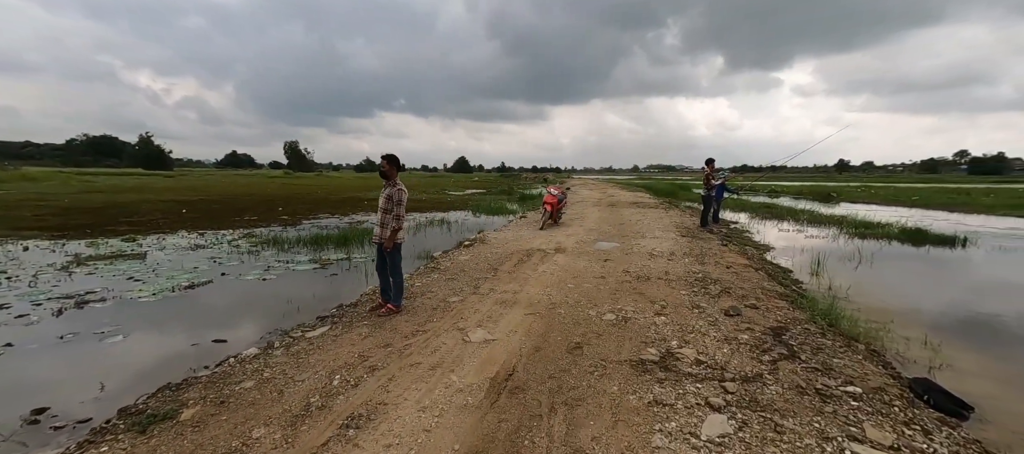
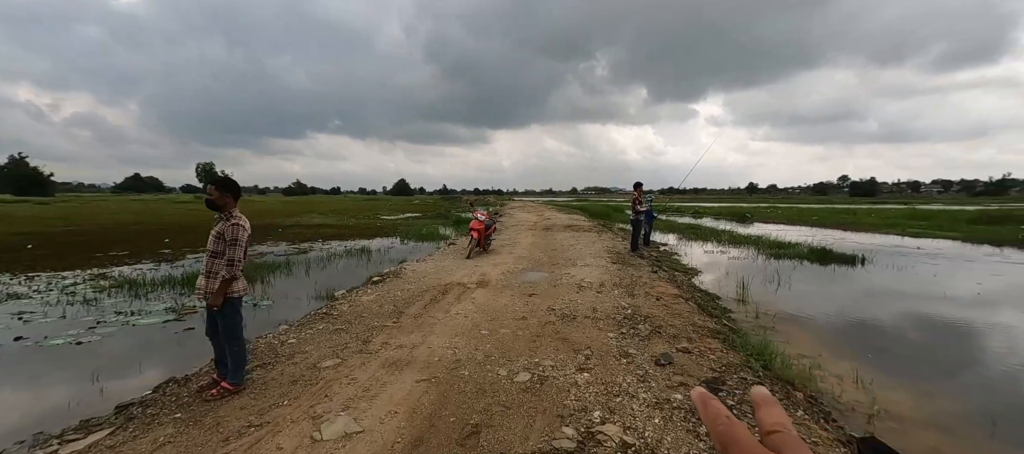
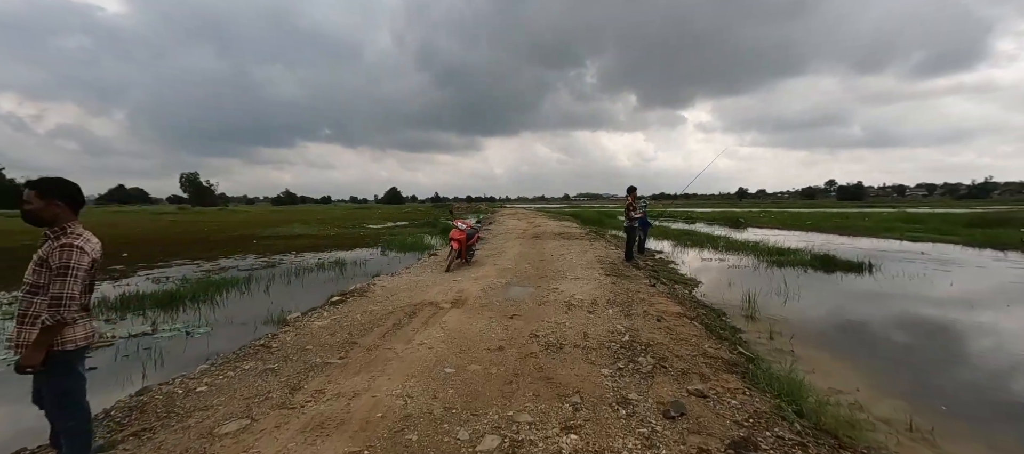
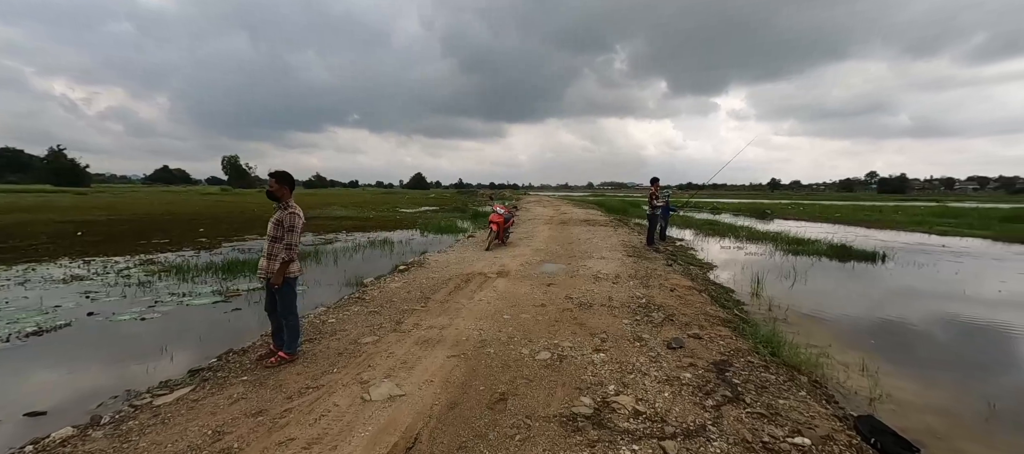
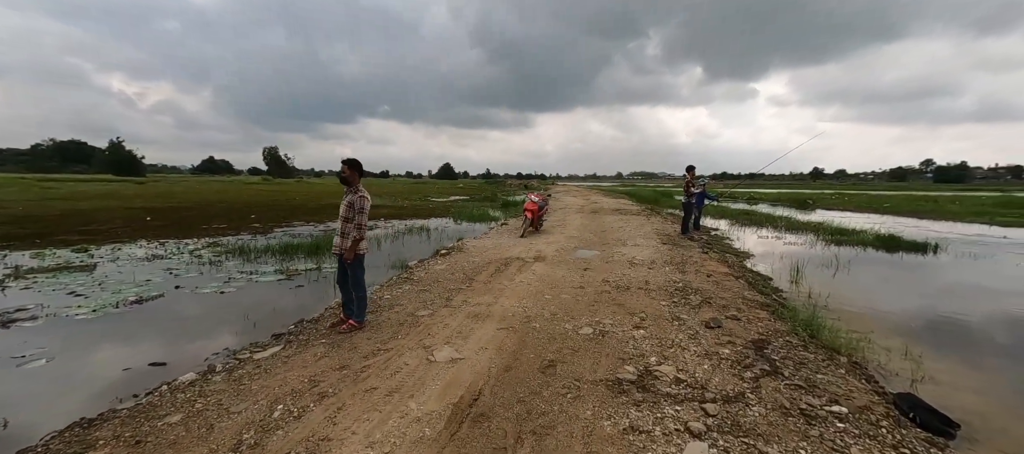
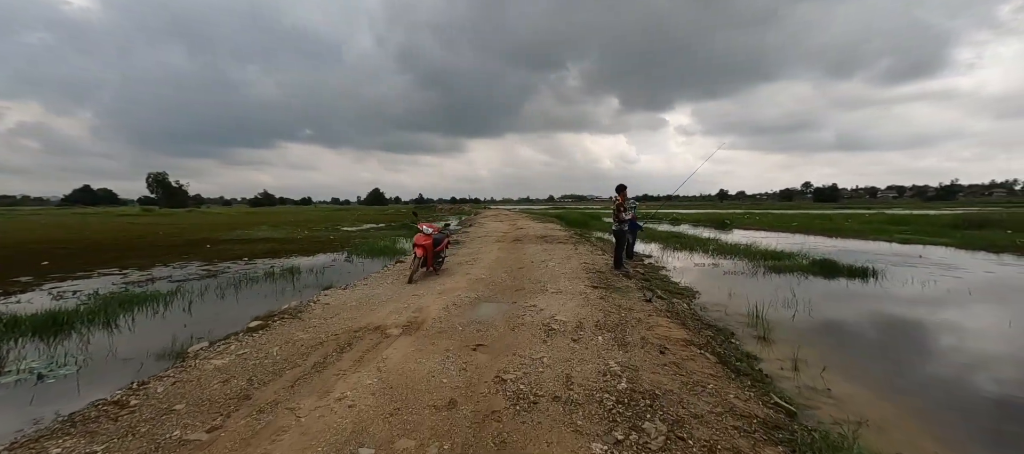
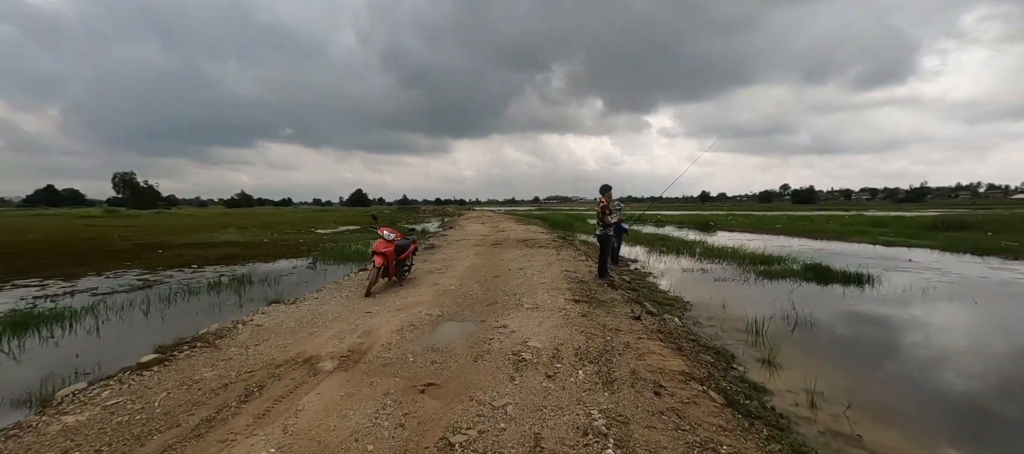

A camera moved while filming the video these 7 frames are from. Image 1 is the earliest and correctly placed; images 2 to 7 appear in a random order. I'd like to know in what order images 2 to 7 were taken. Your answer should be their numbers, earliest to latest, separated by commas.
5, 4, 2, 3, 6, 7
